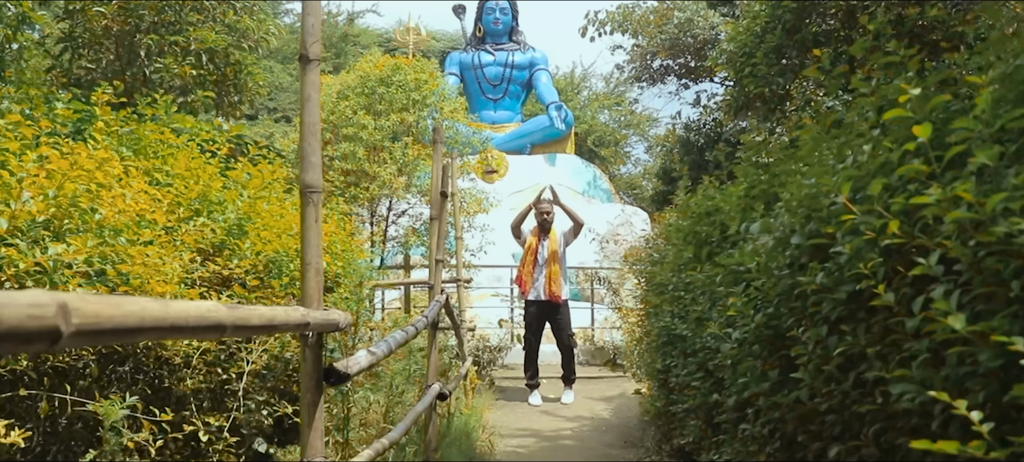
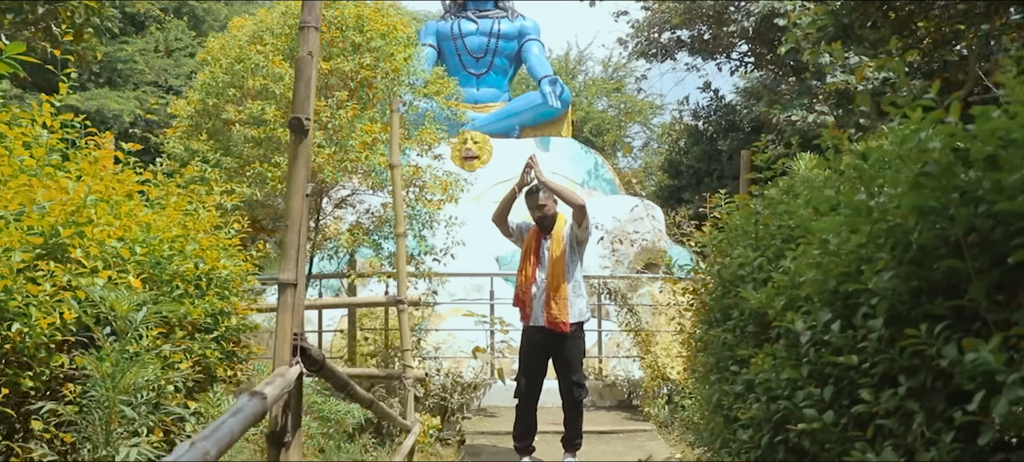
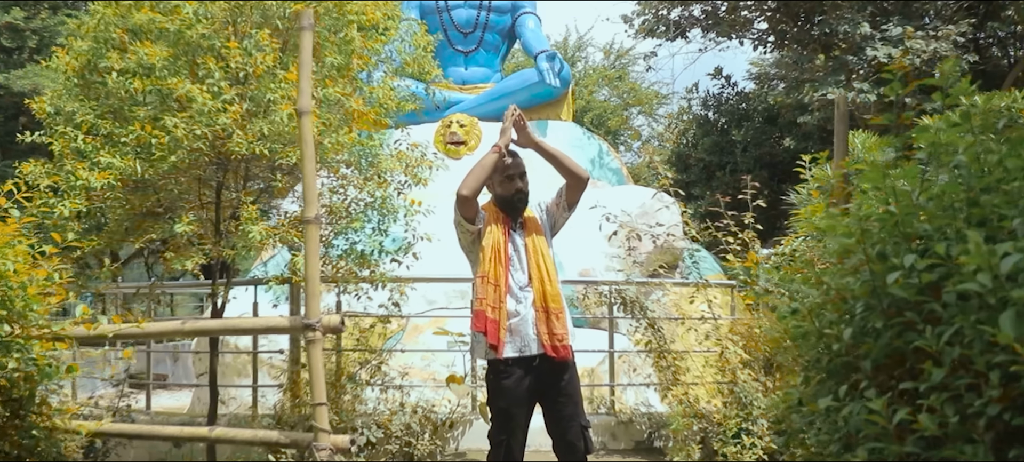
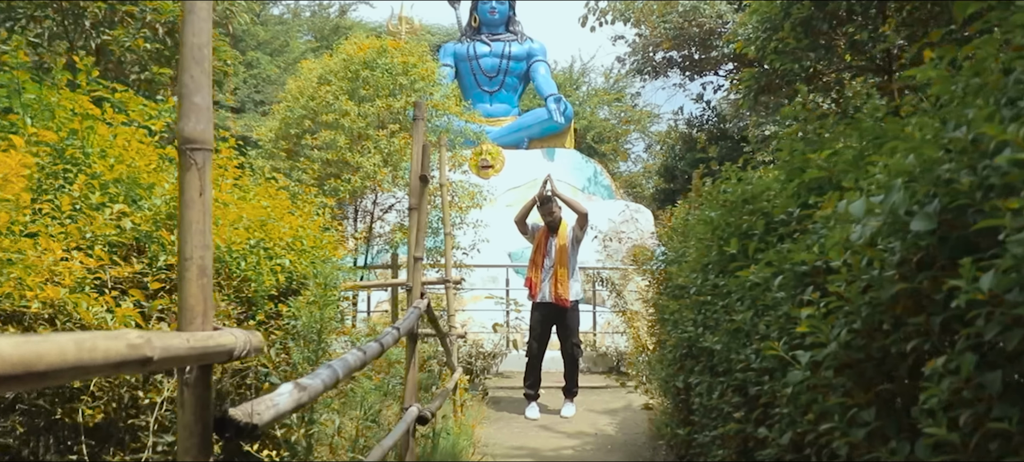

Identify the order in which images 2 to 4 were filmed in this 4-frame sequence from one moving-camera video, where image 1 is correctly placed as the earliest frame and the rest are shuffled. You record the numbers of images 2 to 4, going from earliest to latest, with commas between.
4, 2, 3
